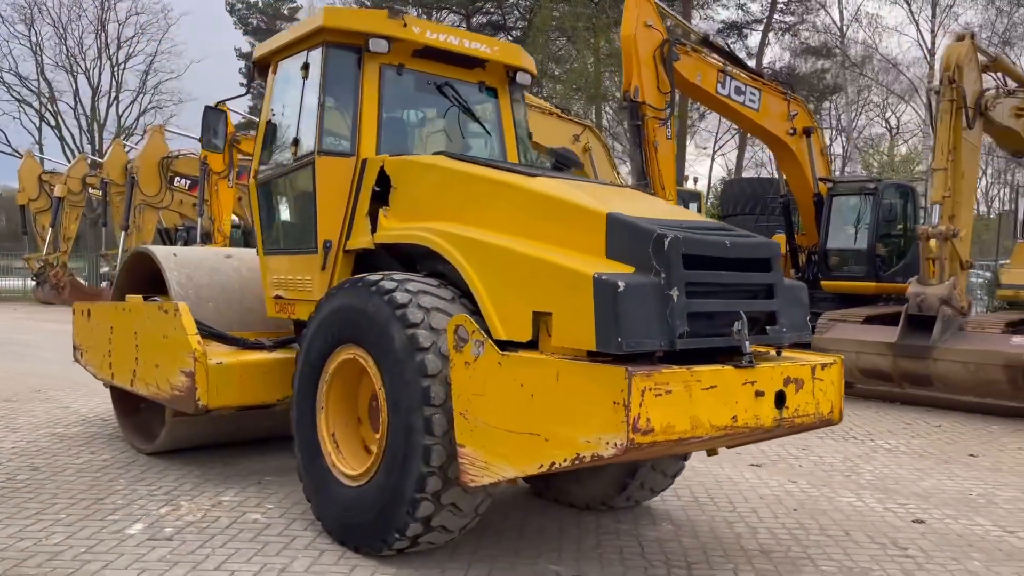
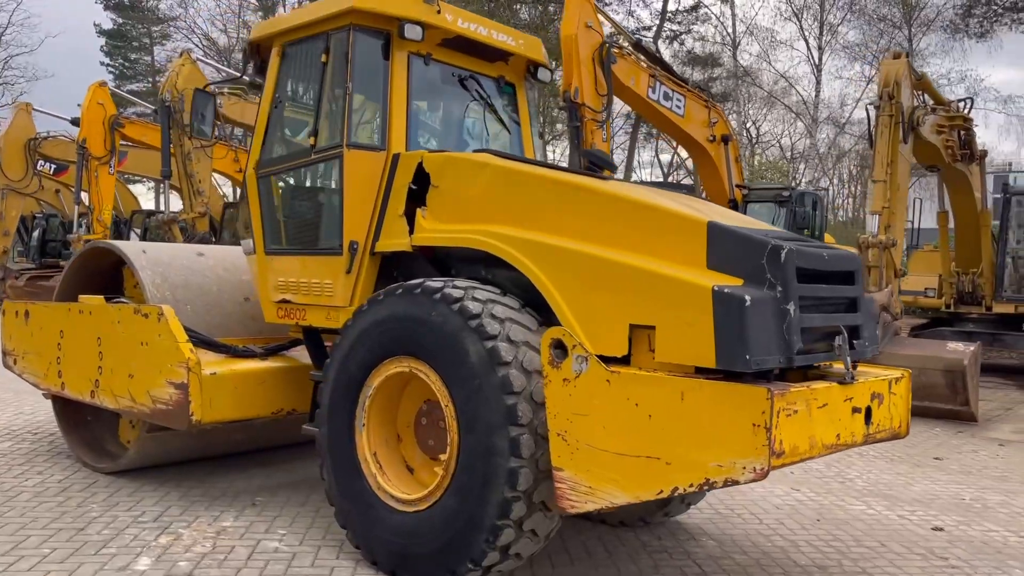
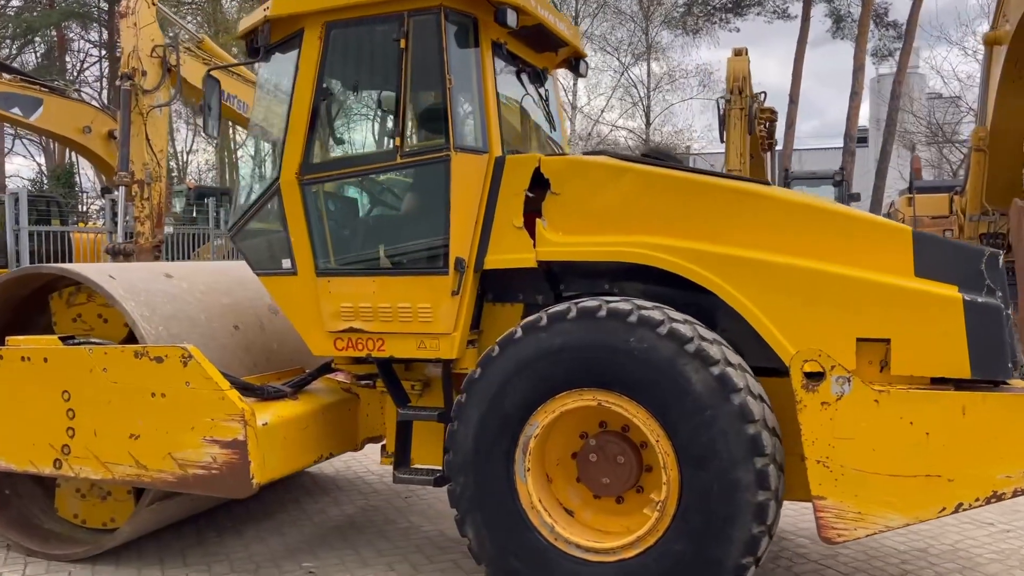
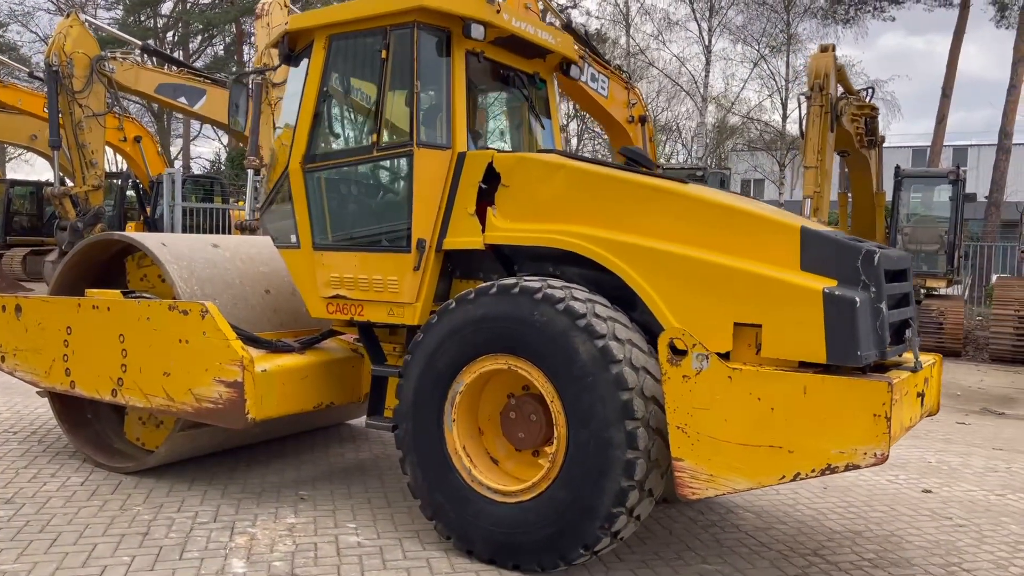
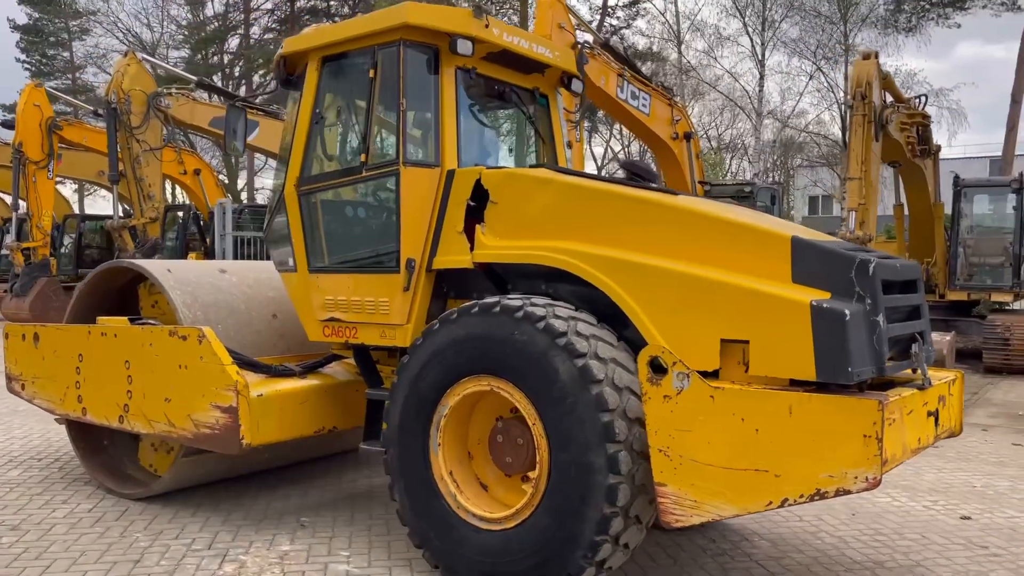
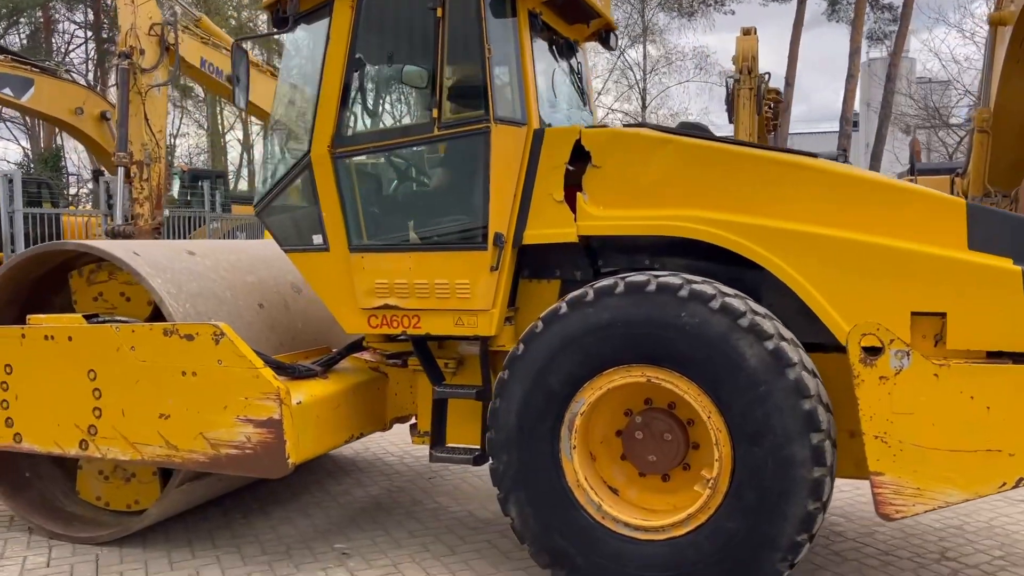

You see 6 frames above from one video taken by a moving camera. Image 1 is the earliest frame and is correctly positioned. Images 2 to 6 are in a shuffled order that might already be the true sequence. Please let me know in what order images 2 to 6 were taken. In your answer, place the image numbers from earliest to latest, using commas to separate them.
2, 5, 4, 3, 6
